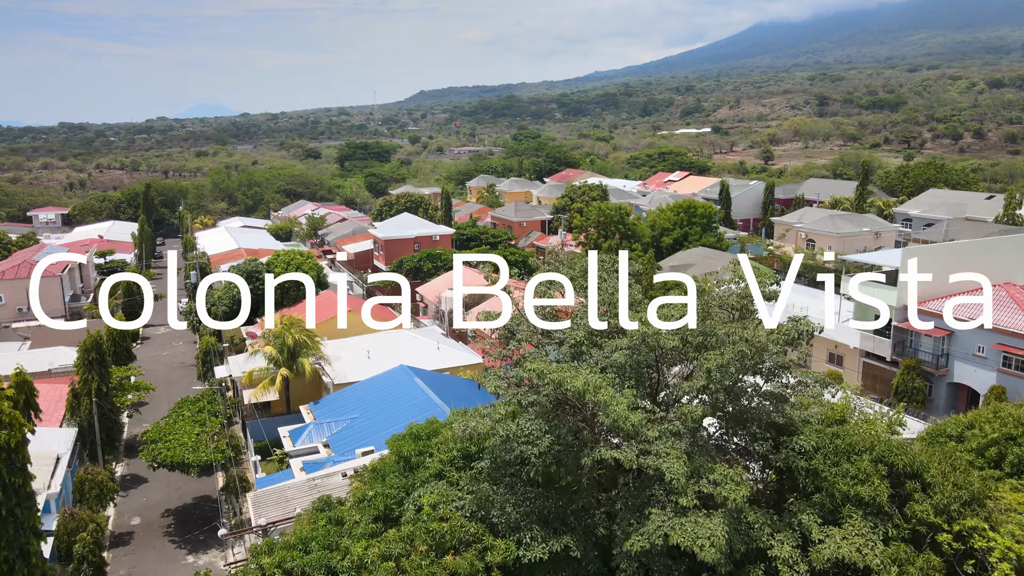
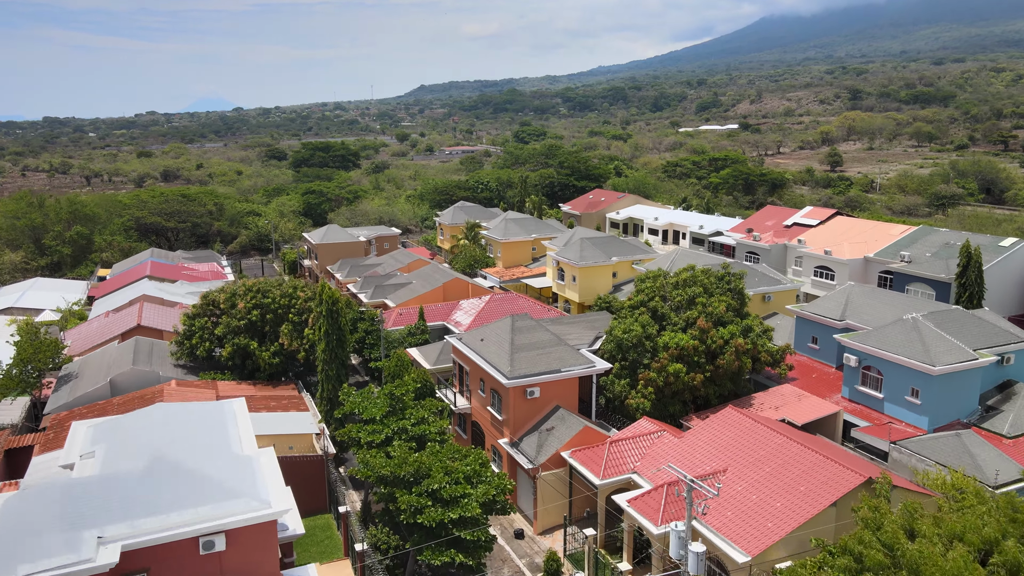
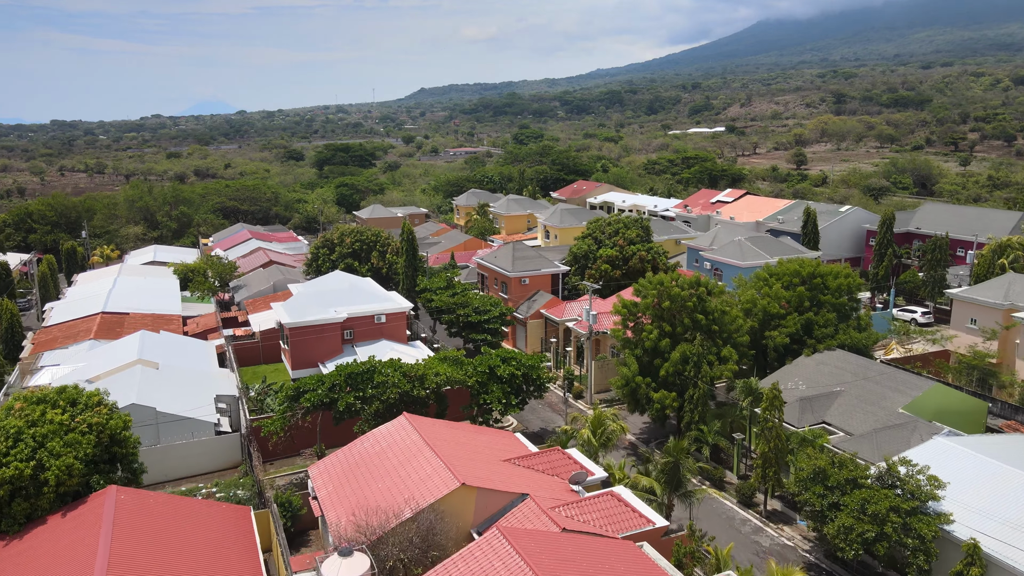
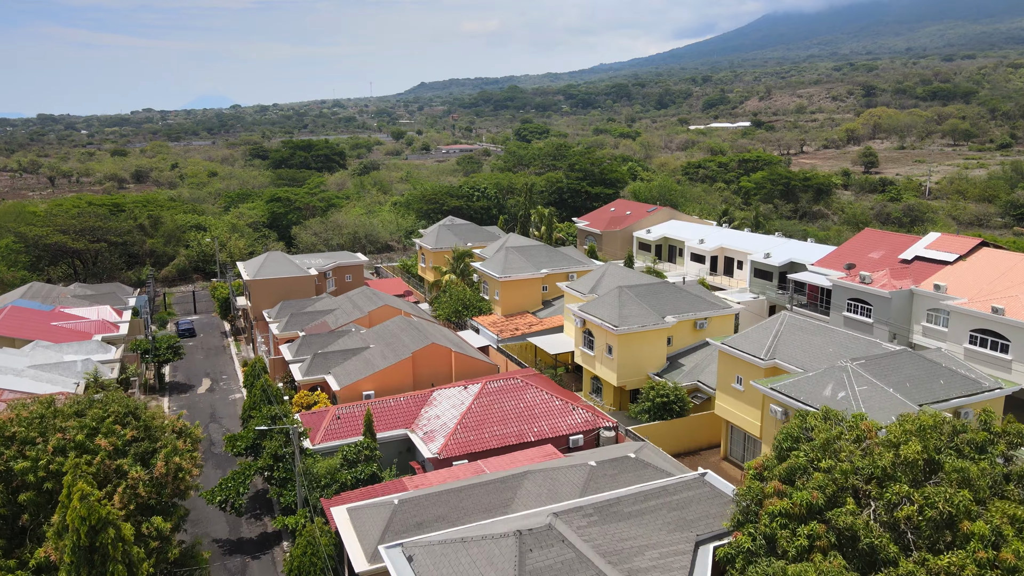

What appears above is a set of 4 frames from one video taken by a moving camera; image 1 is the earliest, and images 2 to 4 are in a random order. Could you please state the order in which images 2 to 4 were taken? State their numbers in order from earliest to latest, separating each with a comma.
3, 2, 4
